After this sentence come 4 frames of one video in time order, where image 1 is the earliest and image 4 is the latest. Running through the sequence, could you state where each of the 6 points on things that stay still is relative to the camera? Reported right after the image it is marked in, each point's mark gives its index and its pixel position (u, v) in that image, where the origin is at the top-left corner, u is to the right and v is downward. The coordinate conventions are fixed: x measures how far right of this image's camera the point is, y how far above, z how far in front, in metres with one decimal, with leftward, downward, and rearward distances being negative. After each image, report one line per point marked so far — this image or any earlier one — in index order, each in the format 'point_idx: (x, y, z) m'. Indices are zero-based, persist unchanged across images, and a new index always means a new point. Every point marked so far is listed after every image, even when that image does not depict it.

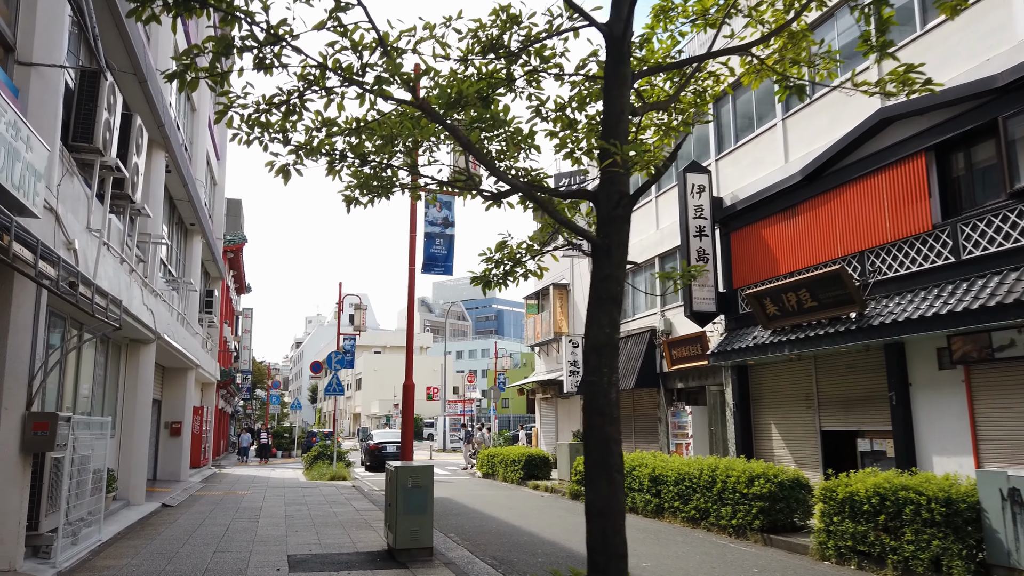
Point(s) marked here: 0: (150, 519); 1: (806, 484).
0: (-5.8, -3.7, +11.7) m
1: (+4.1, -2.7, +10.2) m
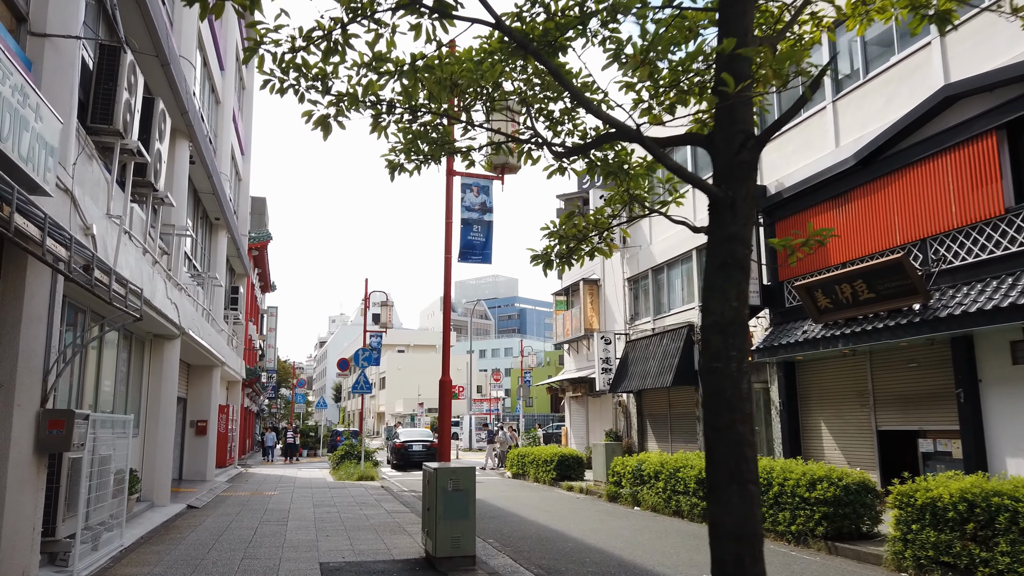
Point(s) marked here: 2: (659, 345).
0: (-5.1, -3.6, +11.2) m
1: (+4.7, -2.6, +9.4) m
2: (+4.0, -1.5, +19.8) m
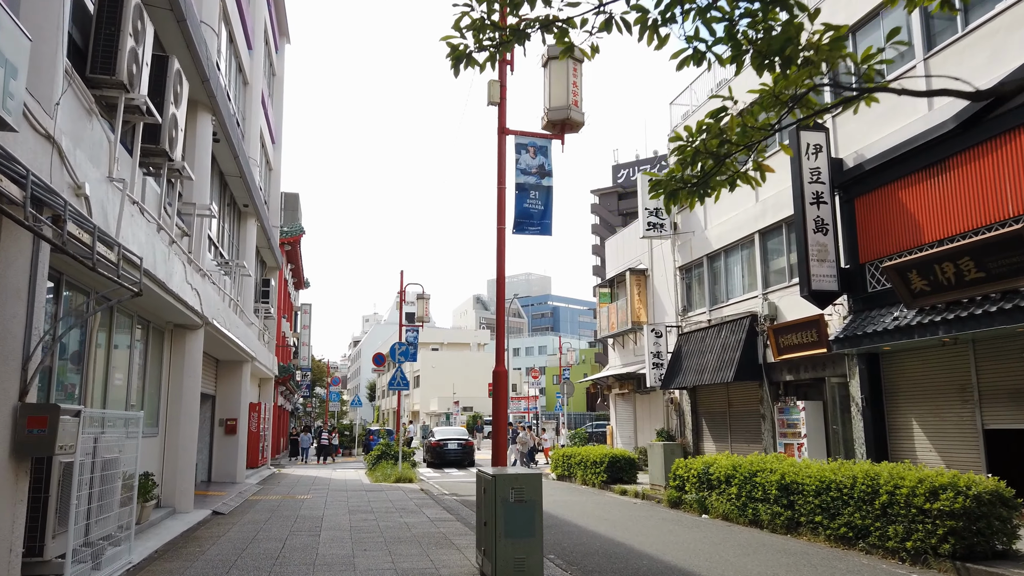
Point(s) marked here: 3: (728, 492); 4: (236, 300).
0: (-4.3, -3.3, +10.1) m
1: (+5.4, -2.3, +7.9) m
2: (+5.1, -1.2, +18.3) m
3: (+3.6, -3.4, +12.1) m
4: (-5.8, -0.2, +15.4) m
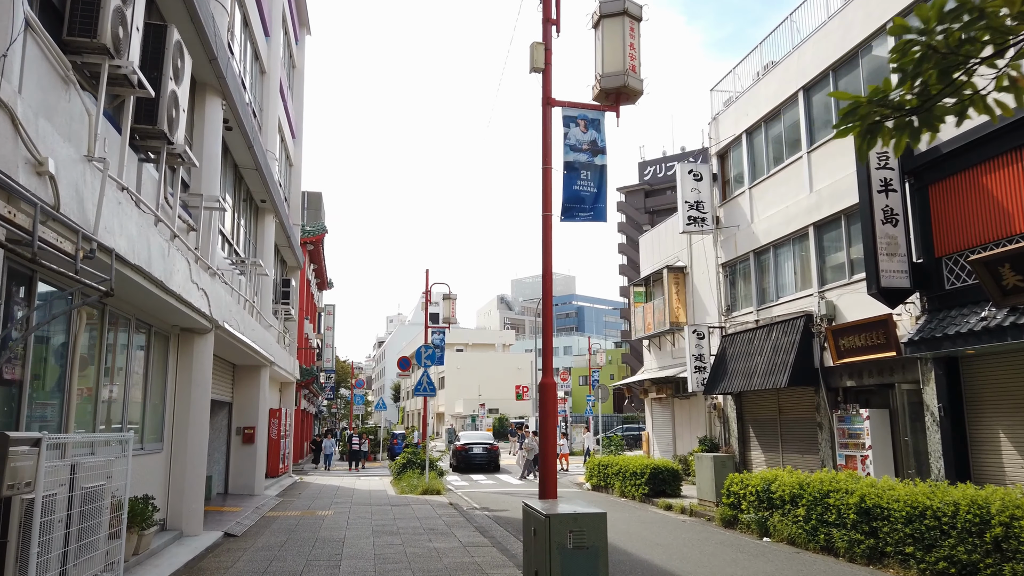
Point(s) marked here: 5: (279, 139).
0: (-3.8, -3.3, +9.1) m
1: (+5.8, -2.2, +6.6) m
2: (+5.9, -1.2, +17.0) m
3: (+4.2, -3.3, +10.8) m
4: (-5.1, -0.2, +14.4) m
5: (-6.1, +3.9, +19.3) m
